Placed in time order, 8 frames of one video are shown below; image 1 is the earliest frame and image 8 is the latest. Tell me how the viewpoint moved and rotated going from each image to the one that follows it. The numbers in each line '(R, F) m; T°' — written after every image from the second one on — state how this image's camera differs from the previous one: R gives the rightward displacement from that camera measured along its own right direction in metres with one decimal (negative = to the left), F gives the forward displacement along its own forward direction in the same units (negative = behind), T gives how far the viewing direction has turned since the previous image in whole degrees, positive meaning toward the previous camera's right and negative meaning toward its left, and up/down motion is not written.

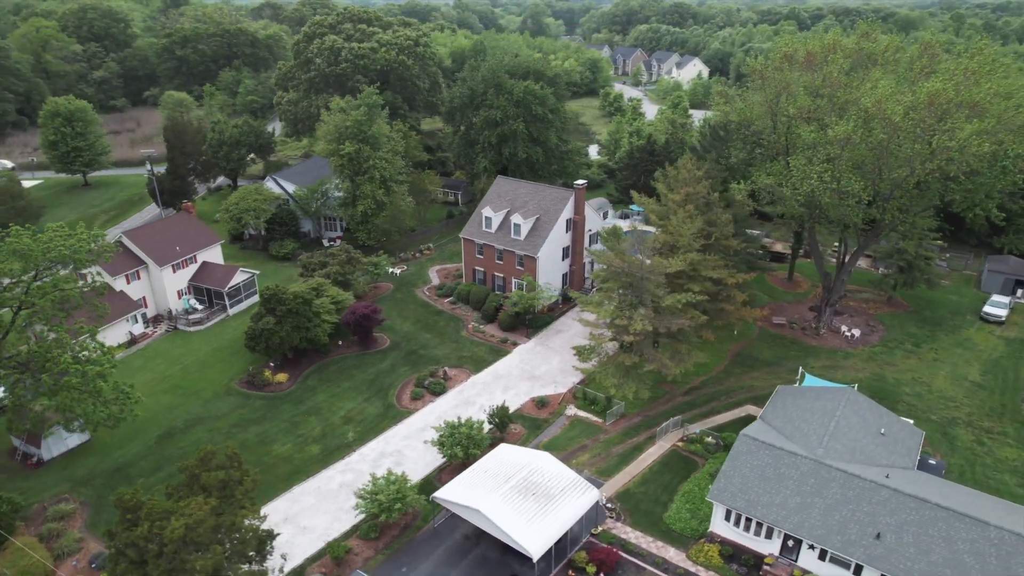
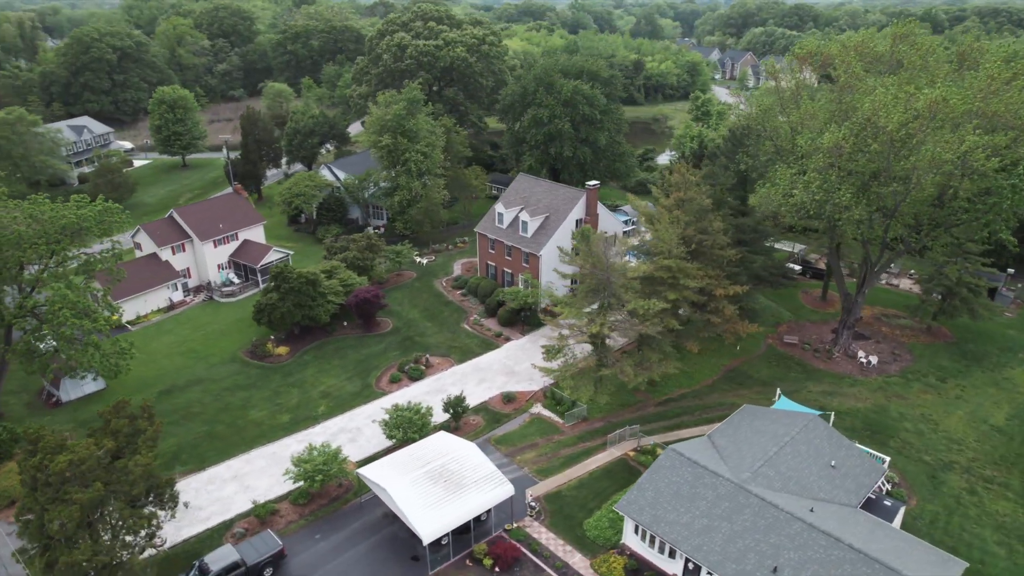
(+7.0, +0.3) m; -10°
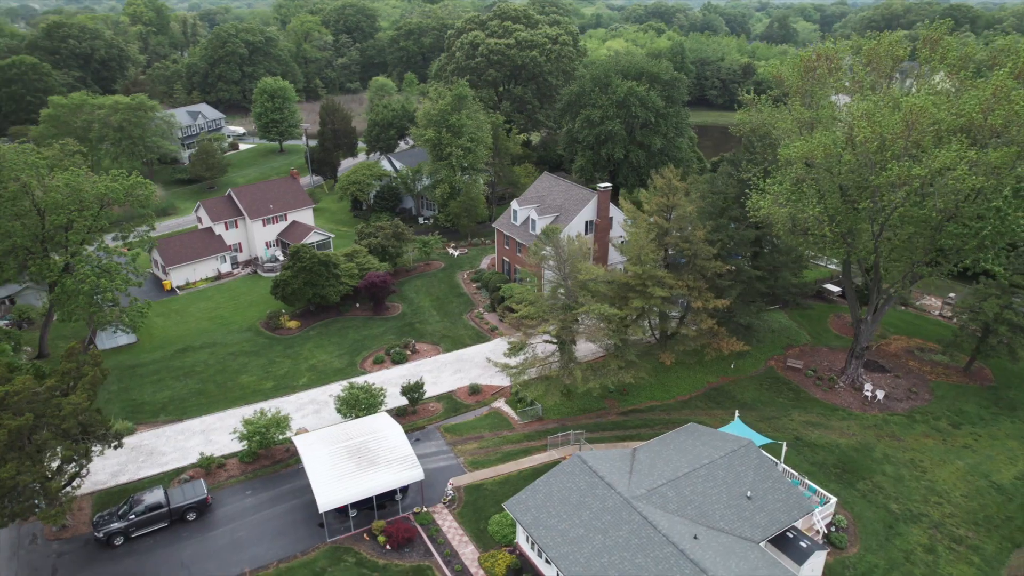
(+7.7, +0.4) m; -11°
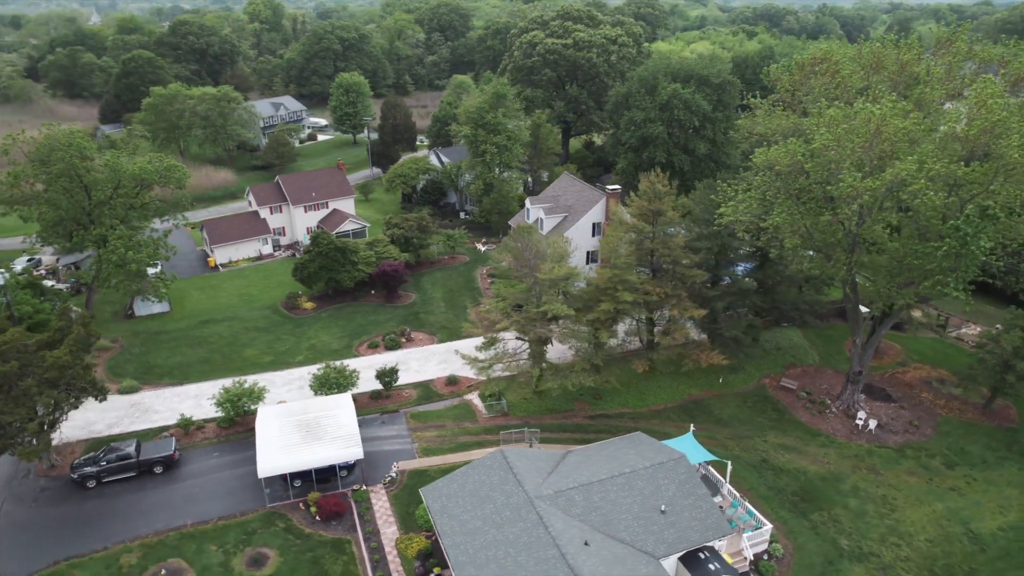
(+6.2, +0.1) m; -9°
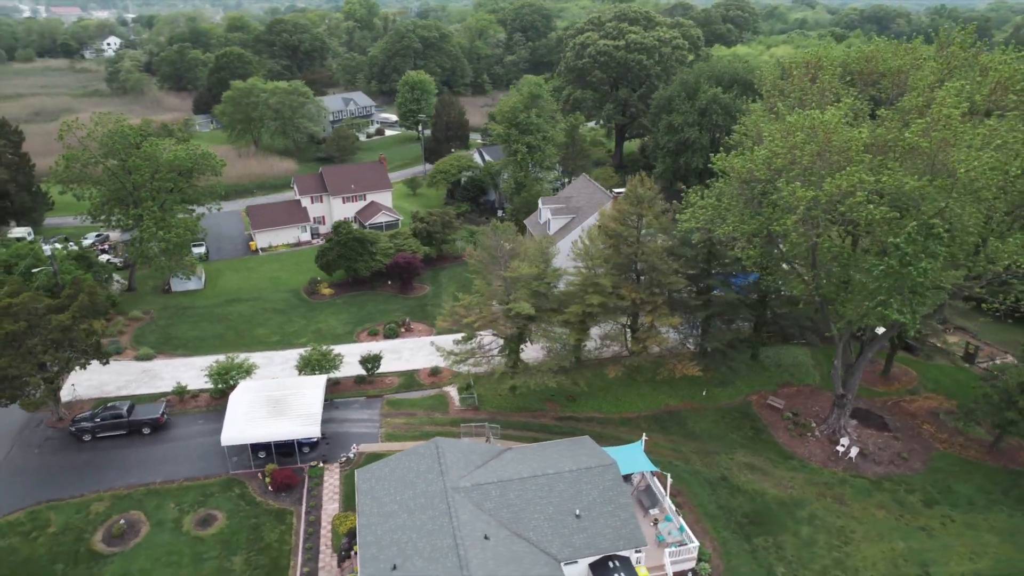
(+5.6, 0.0) m; -8°
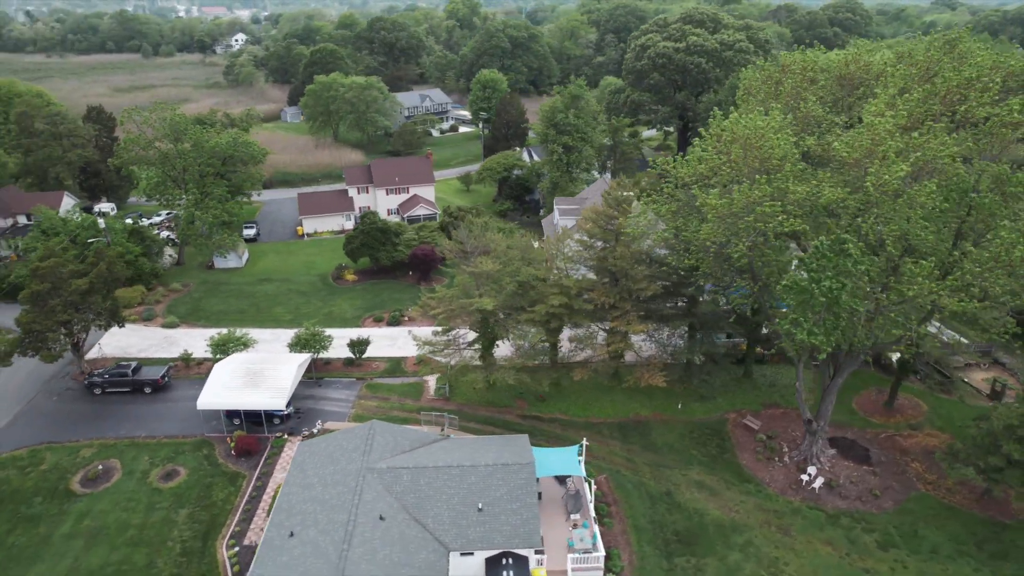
(+6.3, +0.1) m; -9°
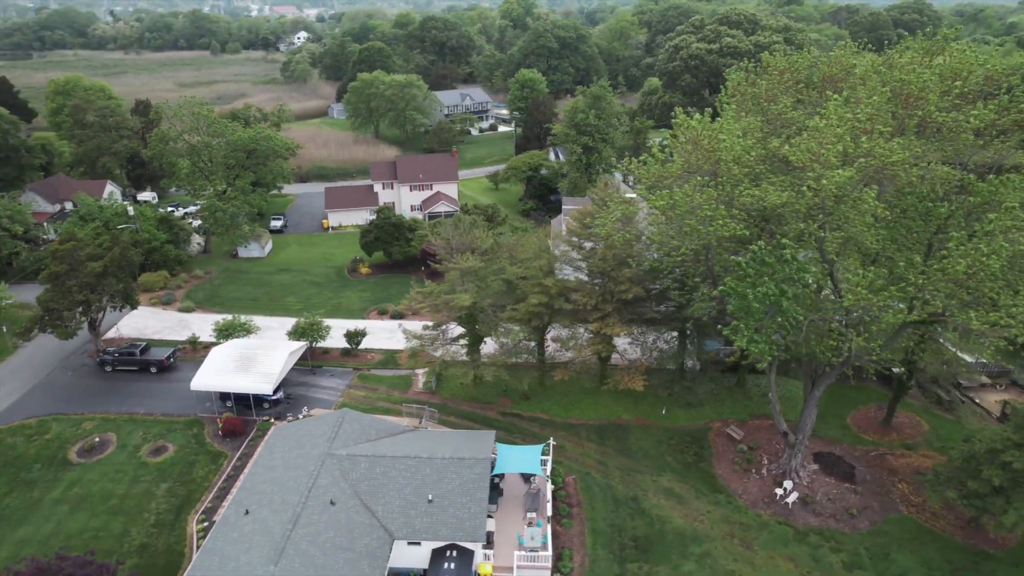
(+3.4, -0.1) m; -5°
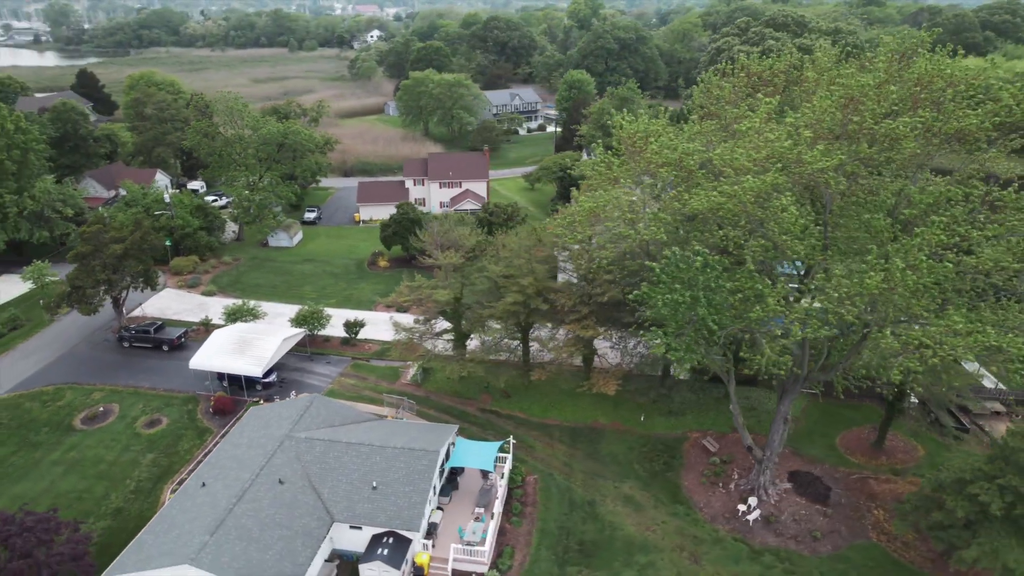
(+4.2, 0.0) m; -6°
